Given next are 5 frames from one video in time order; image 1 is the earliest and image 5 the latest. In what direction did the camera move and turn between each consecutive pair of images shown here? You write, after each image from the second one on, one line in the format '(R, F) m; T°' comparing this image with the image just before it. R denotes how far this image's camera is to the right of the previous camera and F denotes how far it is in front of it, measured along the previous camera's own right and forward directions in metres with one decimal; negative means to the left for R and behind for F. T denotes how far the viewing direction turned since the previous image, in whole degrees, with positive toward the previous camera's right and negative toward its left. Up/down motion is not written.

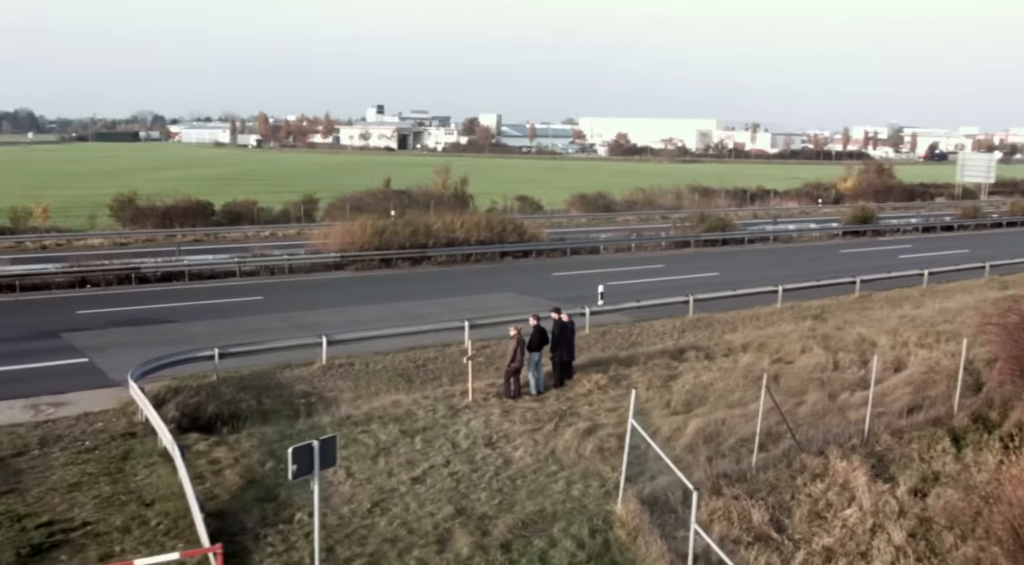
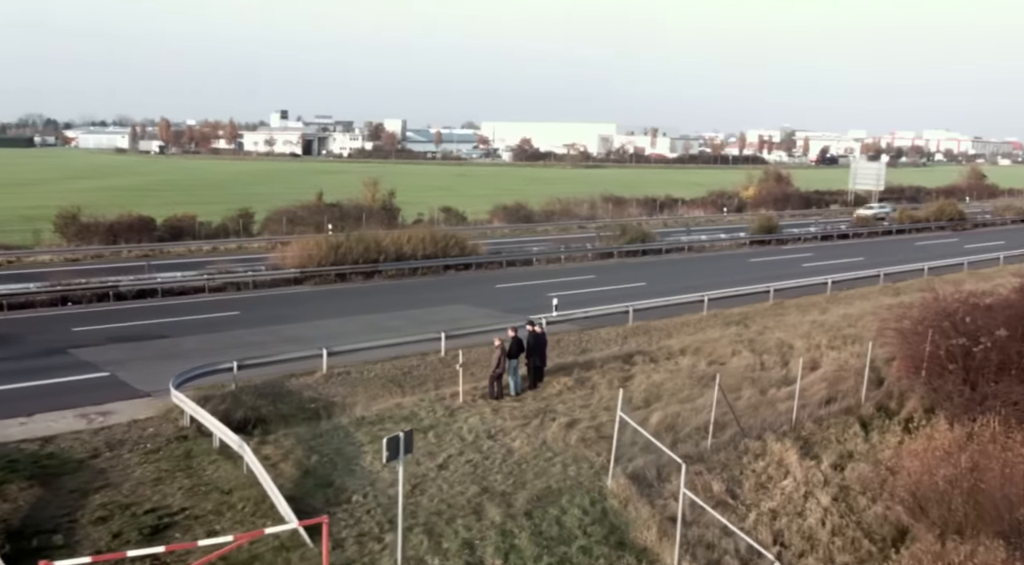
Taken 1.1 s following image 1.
(-1.2, -1.9) m; +6°
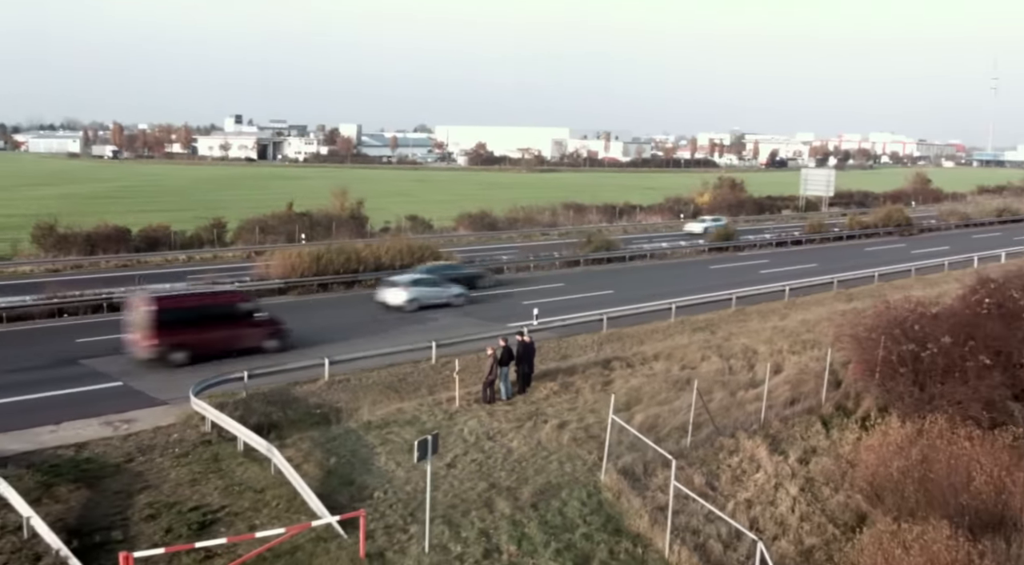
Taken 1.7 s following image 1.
(-0.6, -1.1) m; +3°
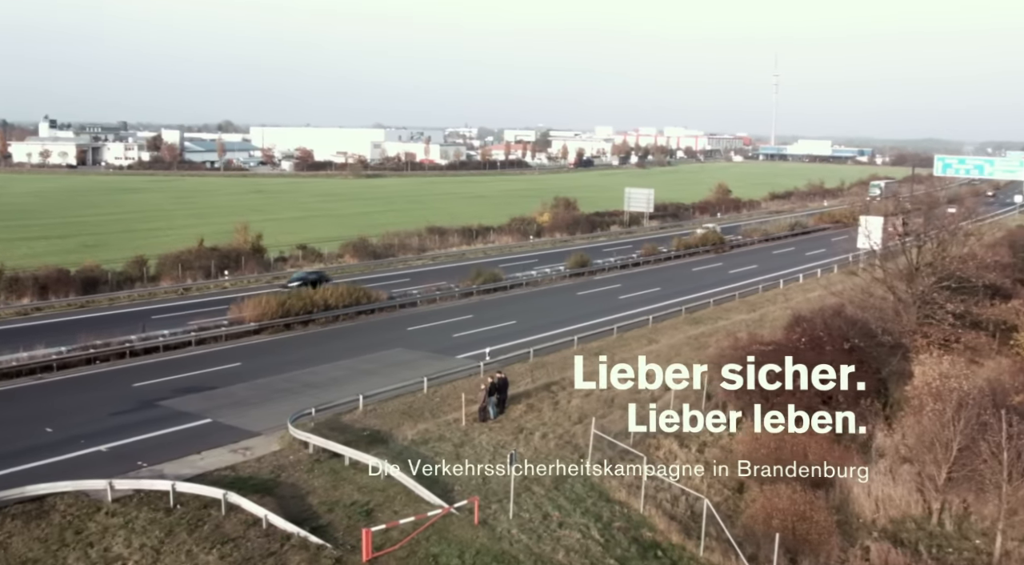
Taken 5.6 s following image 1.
(-3.7, -5.8) m; +11°
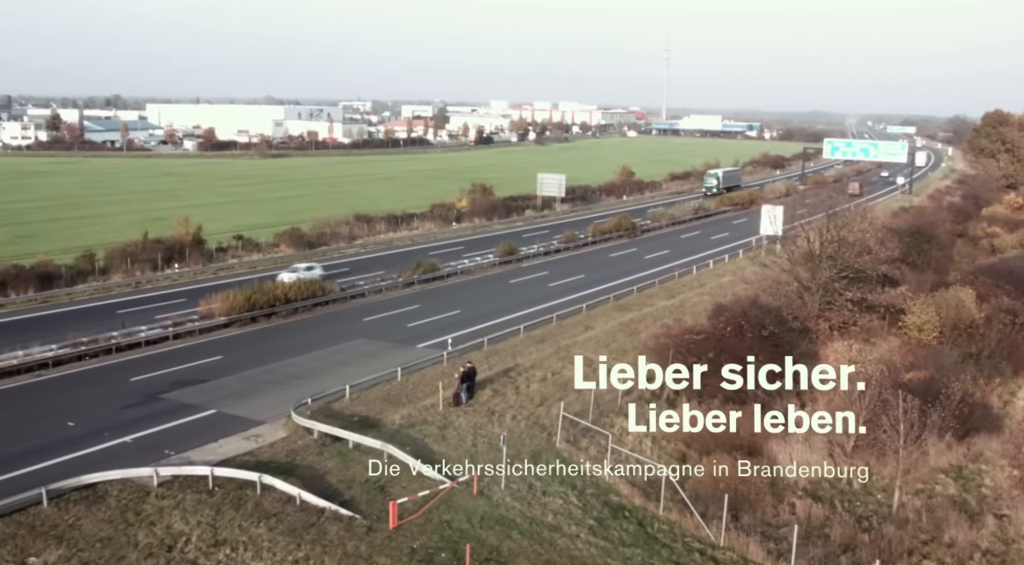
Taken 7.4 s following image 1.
(-1.7, -2.6) m; +6°
